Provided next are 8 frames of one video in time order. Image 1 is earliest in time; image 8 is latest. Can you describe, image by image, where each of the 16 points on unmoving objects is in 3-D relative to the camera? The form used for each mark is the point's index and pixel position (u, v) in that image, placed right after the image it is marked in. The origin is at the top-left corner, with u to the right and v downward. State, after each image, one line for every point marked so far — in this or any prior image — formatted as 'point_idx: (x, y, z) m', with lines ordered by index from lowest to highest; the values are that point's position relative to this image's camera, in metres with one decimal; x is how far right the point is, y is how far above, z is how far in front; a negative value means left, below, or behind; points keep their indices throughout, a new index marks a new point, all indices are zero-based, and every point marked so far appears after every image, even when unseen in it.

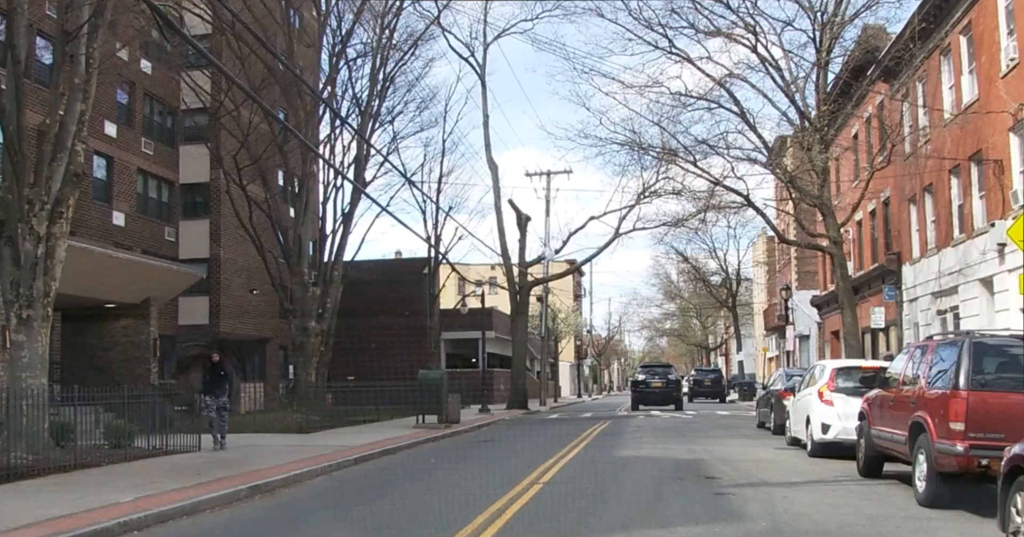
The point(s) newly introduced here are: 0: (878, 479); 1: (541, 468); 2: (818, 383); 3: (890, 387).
0: (+4.5, -2.6, +12.5) m
1: (+0.5, -3.6, +18.4) m
2: (+4.7, -1.8, +15.9) m
3: (+4.3, -1.4, +11.7) m
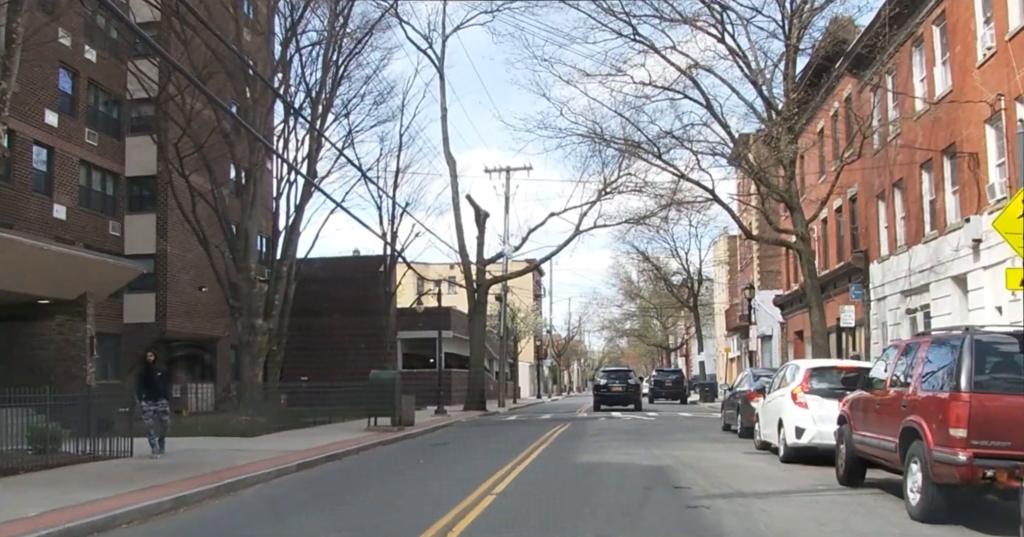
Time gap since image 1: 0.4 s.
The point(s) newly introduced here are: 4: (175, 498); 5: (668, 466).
0: (+3.9, -2.5, +11.5) m
1: (-0.3, -3.5, +17.3) m
2: (+4.0, -1.7, +14.9) m
3: (+3.8, -1.3, +10.8) m
4: (-4.2, -2.9, +12.9) m
5: (+2.2, -2.8, +14.5) m
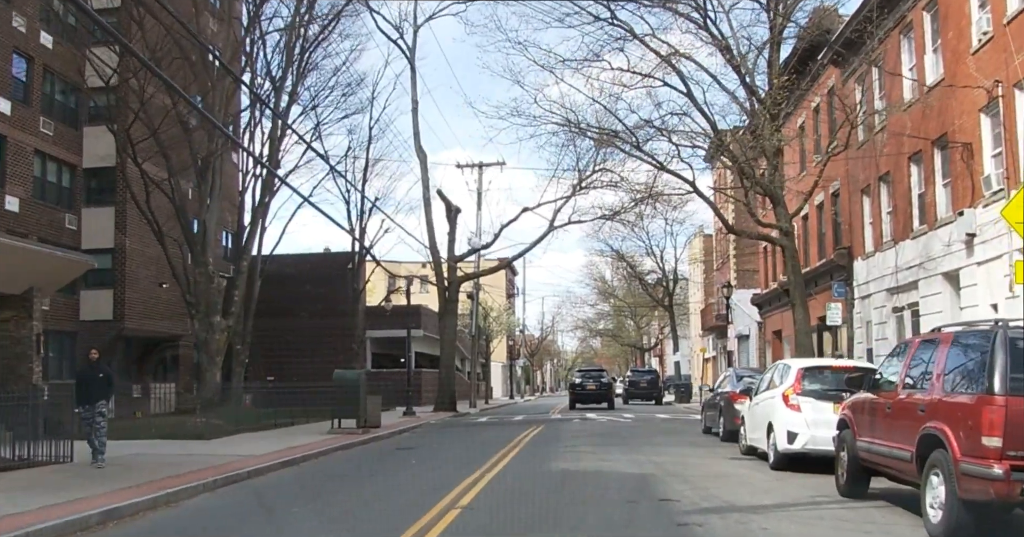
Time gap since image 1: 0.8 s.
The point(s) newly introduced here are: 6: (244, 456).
0: (+3.6, -2.4, +10.5) m
1: (-0.7, -3.4, +16.2) m
2: (+3.6, -1.6, +13.9) m
3: (+3.5, -1.2, +9.7) m
4: (-4.6, -2.8, +11.6) m
5: (+1.8, -2.7, +13.4) m
6: (-5.2, -3.6, +19.7) m
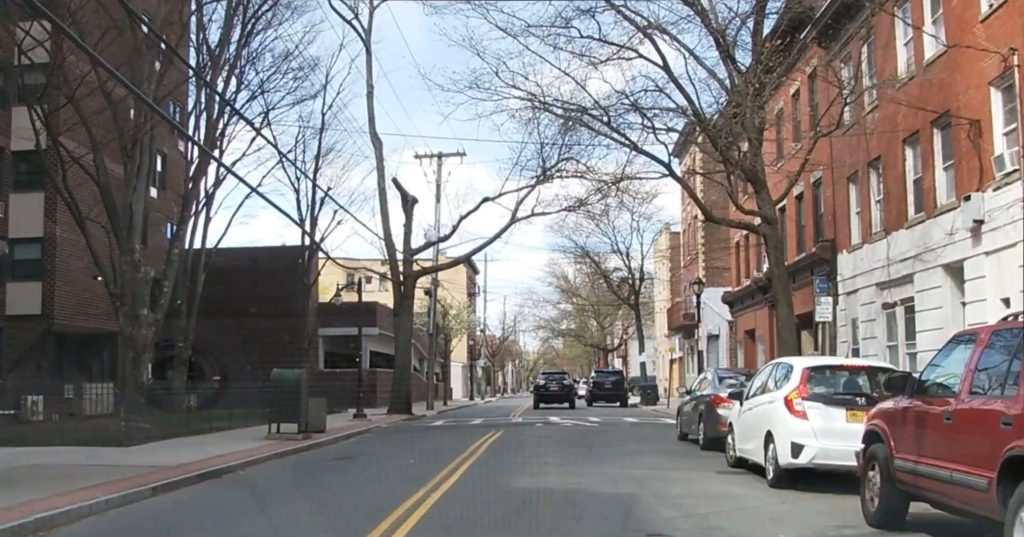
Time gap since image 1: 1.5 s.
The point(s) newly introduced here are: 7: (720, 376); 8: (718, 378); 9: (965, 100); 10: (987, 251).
0: (+3.2, -2.2, +8.4) m
1: (-1.4, -3.1, +13.9) m
2: (+3.1, -1.4, +11.8) m
3: (+3.1, -1.0, +7.6) m
4: (-5.1, -2.5, +9.3) m
5: (+1.3, -2.5, +11.3) m
6: (-5.9, -3.3, +17.3) m
7: (+3.6, -1.9, +17.8) m
8: (+3.6, -1.9, +17.8) m
9: (+7.9, +2.9, +17.8) m
10: (+7.9, +0.3, +17.1) m
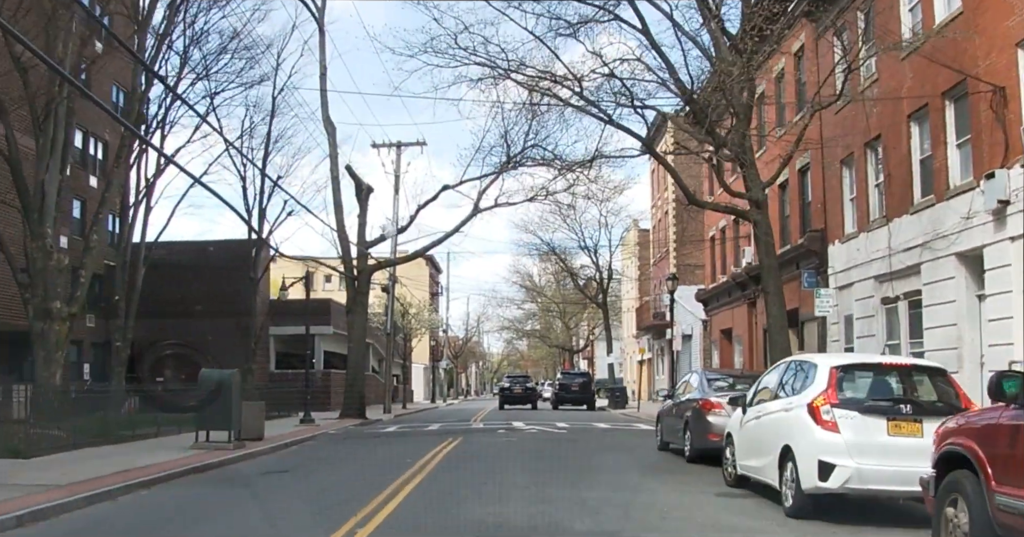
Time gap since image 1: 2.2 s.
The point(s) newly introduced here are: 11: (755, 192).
0: (+2.9, -1.9, +6.1) m
1: (-1.9, -2.9, +11.5) m
2: (+2.7, -1.1, +9.5) m
3: (+2.8, -0.7, +5.4) m
4: (-5.4, -2.2, +6.7) m
5: (+0.9, -2.2, +8.9) m
6: (-6.5, -3.1, +14.7) m
7: (+3.0, -1.7, +15.6) m
8: (+3.0, -1.7, +15.5) m
9: (+7.3, +3.1, +15.7) m
10: (+7.4, +0.5, +15.0) m
11: (+4.6, +1.4, +19.4) m
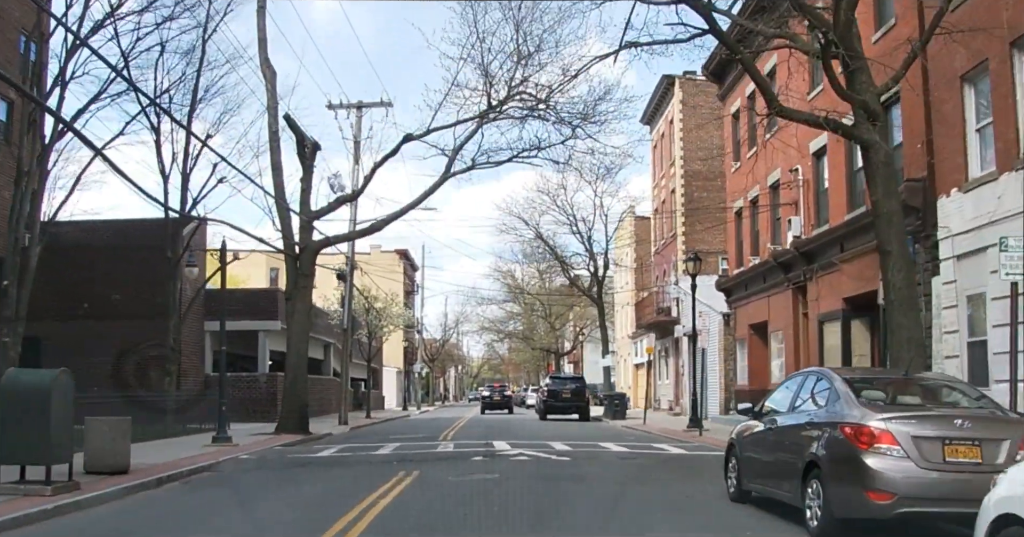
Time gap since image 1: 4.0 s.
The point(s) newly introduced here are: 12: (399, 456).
0: (+2.9, -1.2, -0.7) m
1: (-2.0, -2.2, +4.6) m
2: (+2.6, -0.4, +2.7) m
3: (+2.9, 0.0, -1.4) m
4: (-5.4, -1.5, -0.2) m
5: (+0.8, -1.5, +2.1) m
6: (-6.7, -2.4, +7.7) m
7: (+2.8, -1.0, +8.8) m
8: (+2.8, -1.0, +8.7) m
9: (+7.1, +3.8, +9.0) m
10: (+7.2, +1.1, +8.3) m
11: (+4.4, +2.1, +12.7) m
12: (-2.0, -3.3, +17.9) m
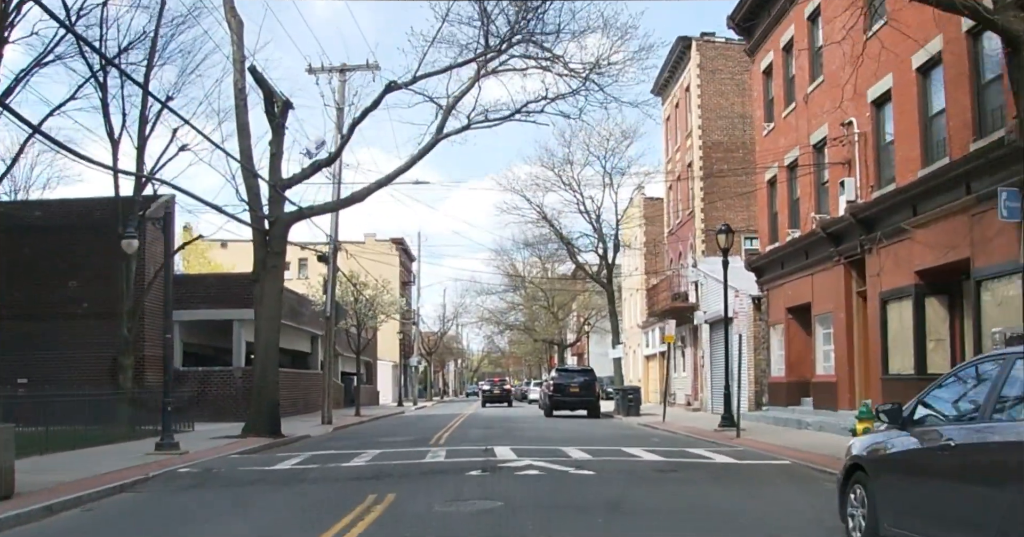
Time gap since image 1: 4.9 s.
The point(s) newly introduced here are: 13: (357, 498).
0: (+3.0, -0.8, -4.3) m
1: (-1.9, -1.8, +0.9) m
2: (+2.7, 0.0, -1.0) m
3: (+3.0, +0.4, -5.1) m
4: (-5.3, -1.1, -3.9) m
5: (+0.9, -1.1, -1.6) m
6: (-6.6, -1.9, +4.0) m
7: (+2.9, -0.5, +5.1) m
8: (+2.9, -0.5, +5.0) m
9: (+7.2, +4.3, +5.3) m
10: (+7.3, +1.6, +4.6) m
11: (+4.5, +2.6, +9.0) m
12: (-1.9, -2.8, +14.3) m
13: (-2.0, -2.8, +12.1) m
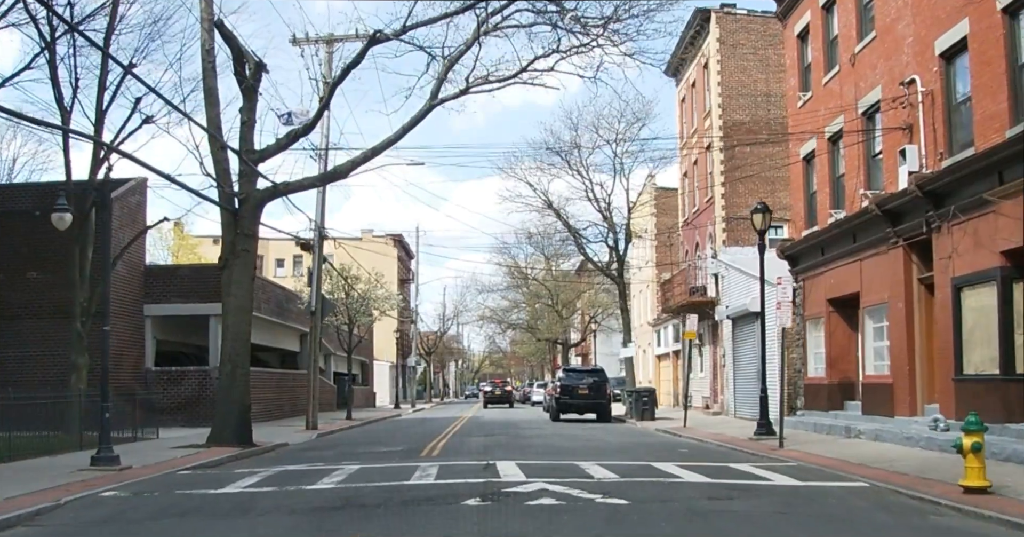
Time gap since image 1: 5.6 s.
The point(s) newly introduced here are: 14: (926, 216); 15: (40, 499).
0: (+3.0, -0.5, -7.3) m
1: (-1.8, -1.4, -2.1) m
2: (+2.8, +0.3, -3.9) m
3: (+3.0, +0.7, -8.1) m
4: (-5.2, -0.8, -6.9) m
5: (+1.0, -0.8, -4.5) m
6: (-6.5, -1.6, +1.1) m
7: (+3.0, -0.2, +2.1) m
8: (+3.0, -0.2, +2.1) m
9: (+7.3, +4.6, +2.3) m
10: (+7.4, +2.0, +1.6) m
11: (+4.5, +2.9, +6.0) m
12: (-1.9, -2.5, +11.3) m
13: (-1.9, -2.5, +9.1) m
14: (+6.9, +0.9, +17.2) m
15: (-5.7, -2.7, +11.9) m
